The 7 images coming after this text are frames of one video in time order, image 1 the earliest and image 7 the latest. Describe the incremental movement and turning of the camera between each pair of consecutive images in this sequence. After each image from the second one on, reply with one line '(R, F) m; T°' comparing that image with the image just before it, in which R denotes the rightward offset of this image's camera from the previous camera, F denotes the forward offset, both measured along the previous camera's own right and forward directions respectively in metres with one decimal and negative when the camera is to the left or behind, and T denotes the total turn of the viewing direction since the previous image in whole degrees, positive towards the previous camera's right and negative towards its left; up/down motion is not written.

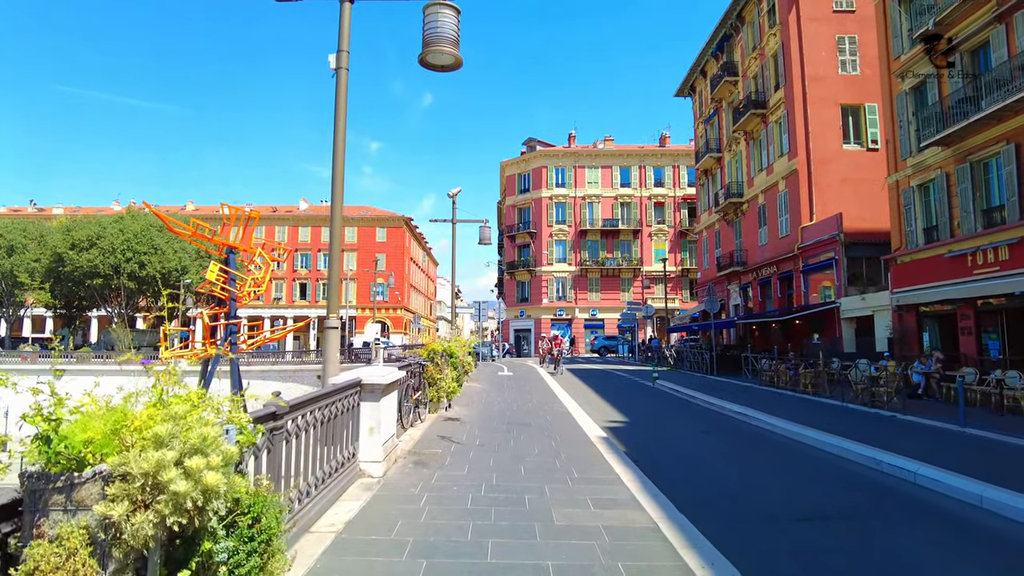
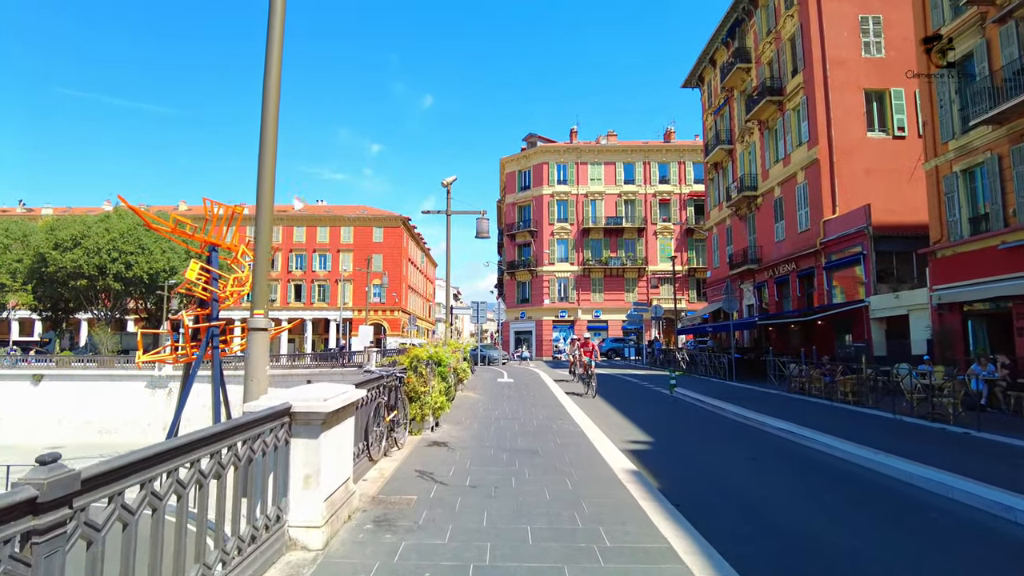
(0.0, +1.6) m; 0°
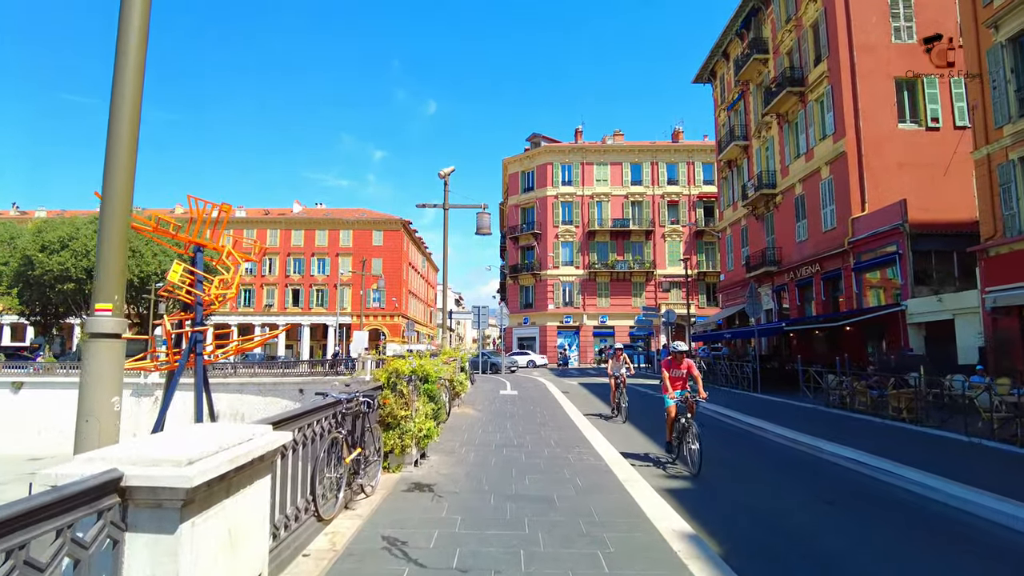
(0.0, +1.5) m; 0°
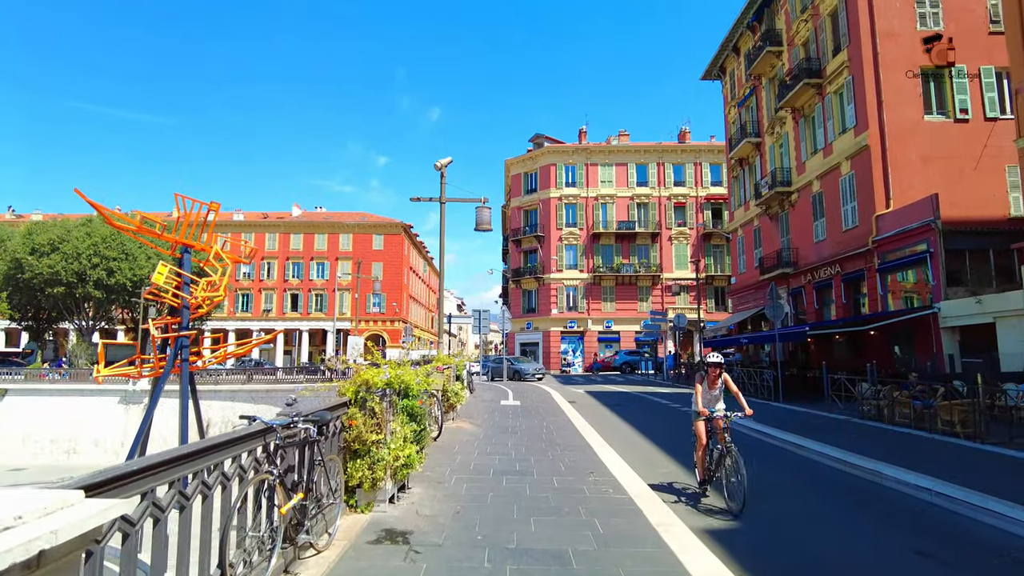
(0.0, +1.1) m; 0°
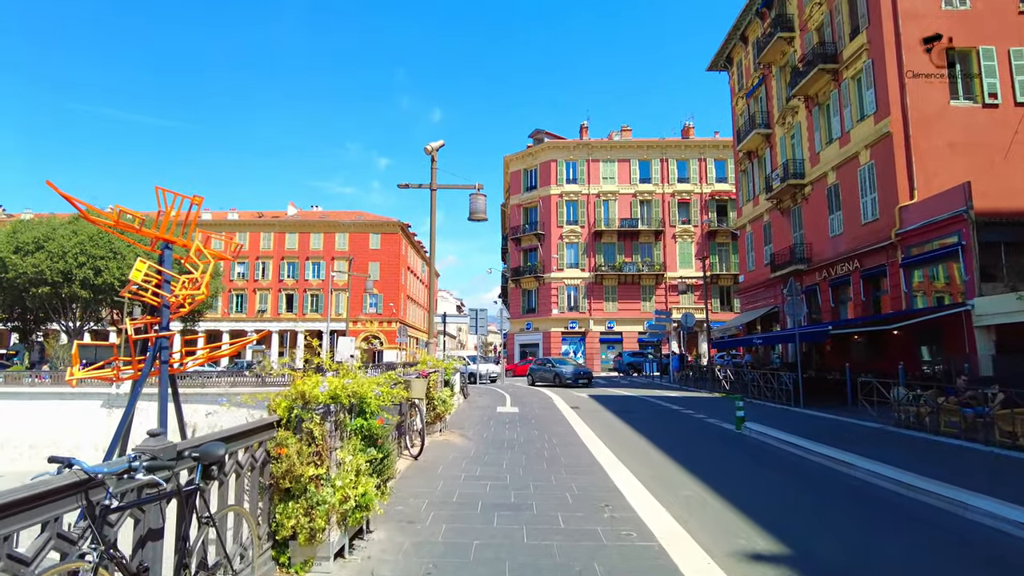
(+0.1, +1.2) m; 0°
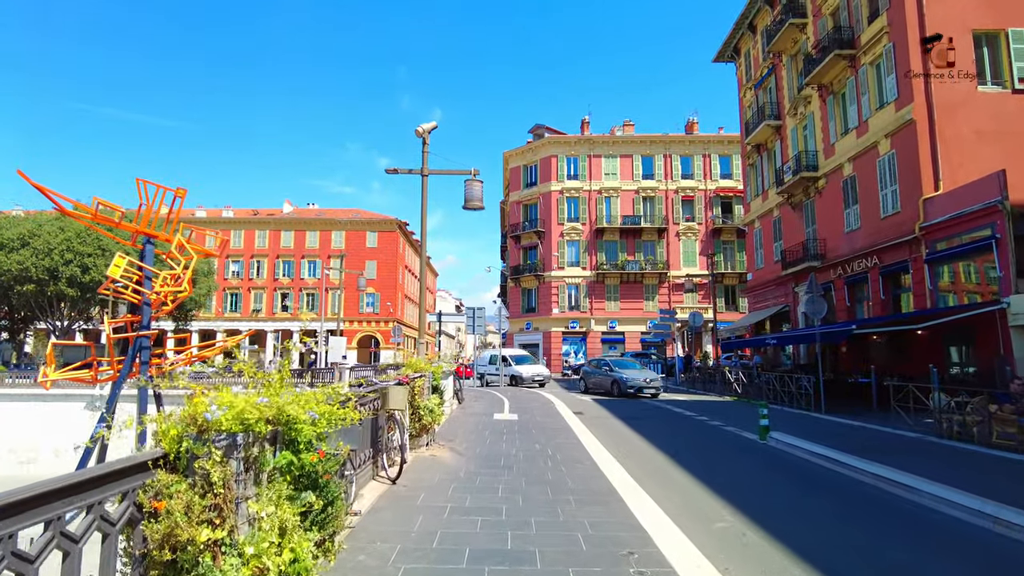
(0.0, +1.0) m; 0°
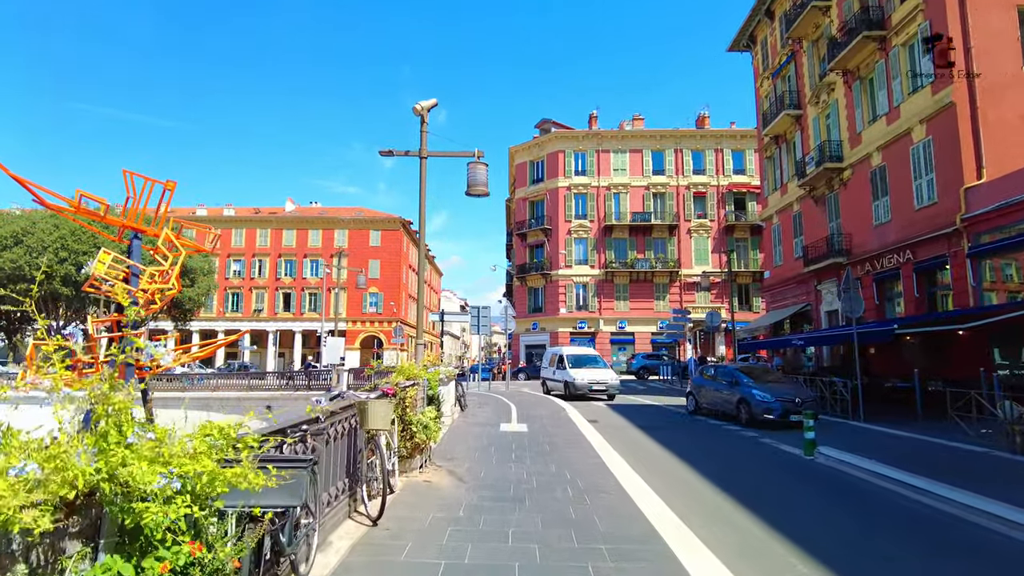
(-0.1, +1.1) m; -1°
